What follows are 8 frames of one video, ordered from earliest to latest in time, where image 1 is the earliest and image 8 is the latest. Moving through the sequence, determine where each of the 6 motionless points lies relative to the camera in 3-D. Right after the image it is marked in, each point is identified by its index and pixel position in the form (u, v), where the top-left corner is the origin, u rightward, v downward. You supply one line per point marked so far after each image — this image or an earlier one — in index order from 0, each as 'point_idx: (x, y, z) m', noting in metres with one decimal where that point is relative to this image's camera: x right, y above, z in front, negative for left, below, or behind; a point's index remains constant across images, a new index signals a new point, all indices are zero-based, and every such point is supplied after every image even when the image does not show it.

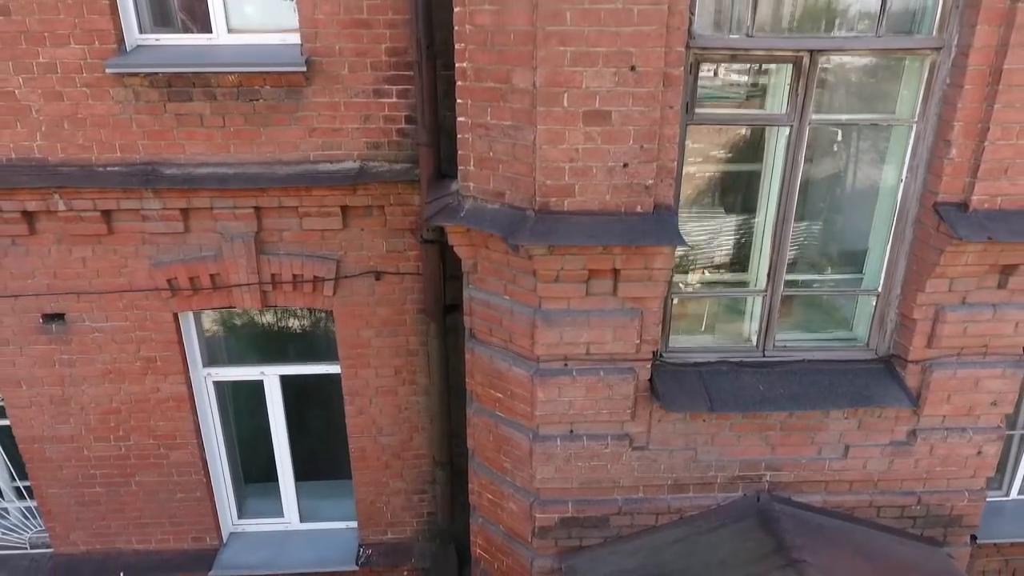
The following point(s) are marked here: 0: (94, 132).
0: (-2.3, +0.8, +3.5) m
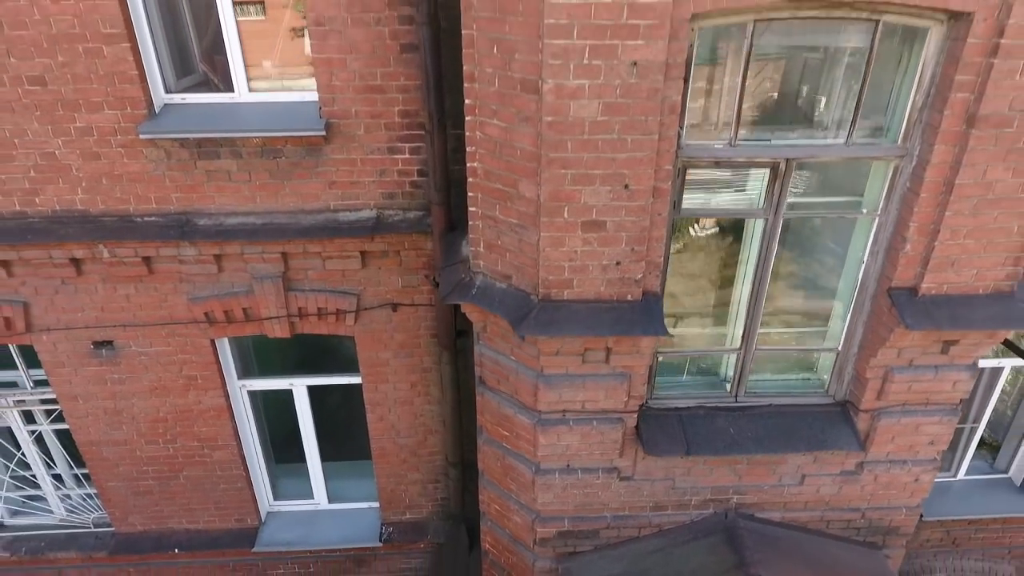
0: (-2.3, +0.6, +3.8) m
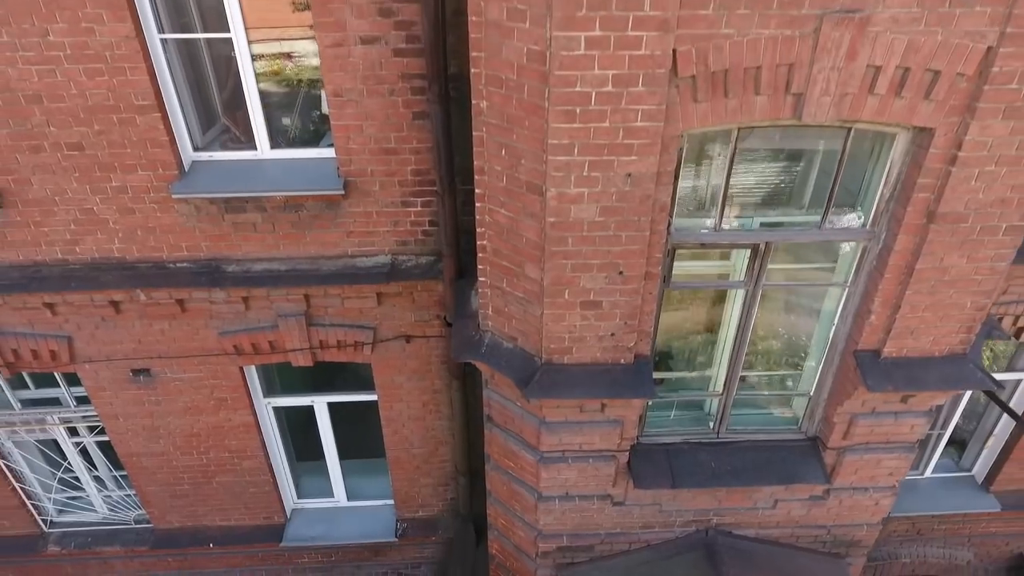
0: (-2.2, +0.3, +4.1) m
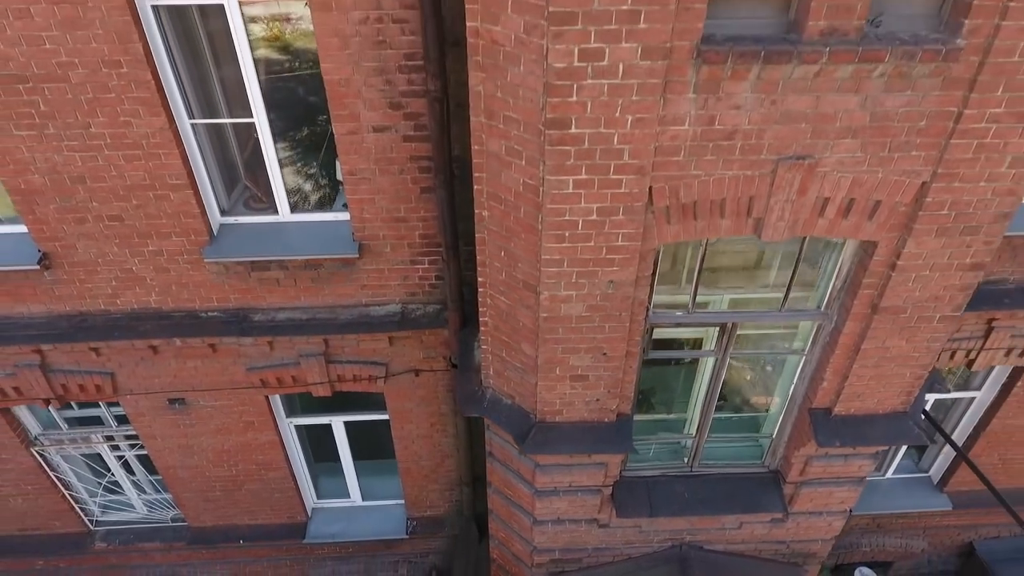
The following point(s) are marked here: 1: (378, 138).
0: (-2.2, 0.0, +4.5) m
1: (-0.8, +0.9, +3.9) m
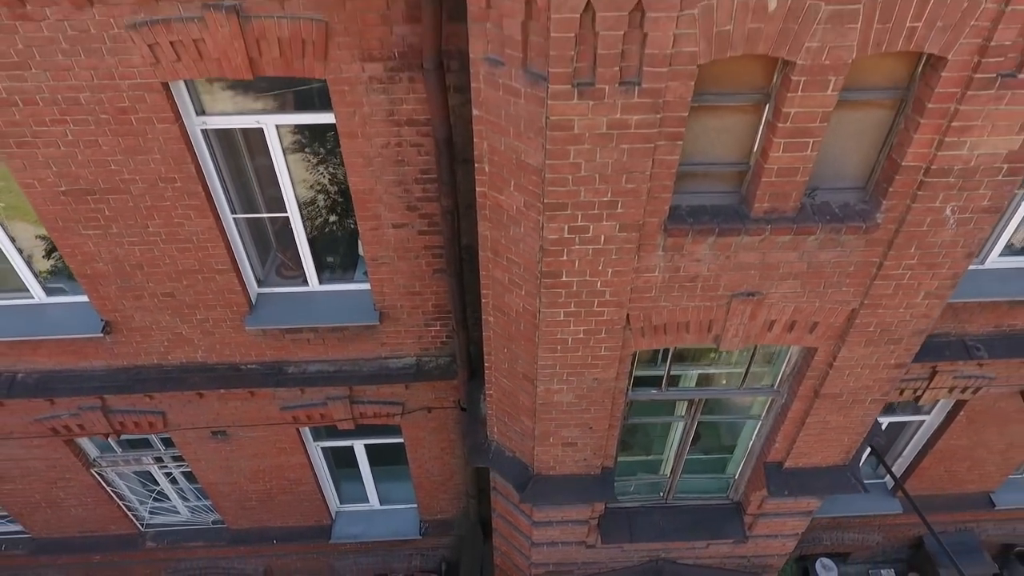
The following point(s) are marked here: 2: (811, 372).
0: (-2.2, -0.5, +5.1) m
1: (-0.8, +0.4, +4.5) m
2: (+1.8, -0.5, +3.9) m
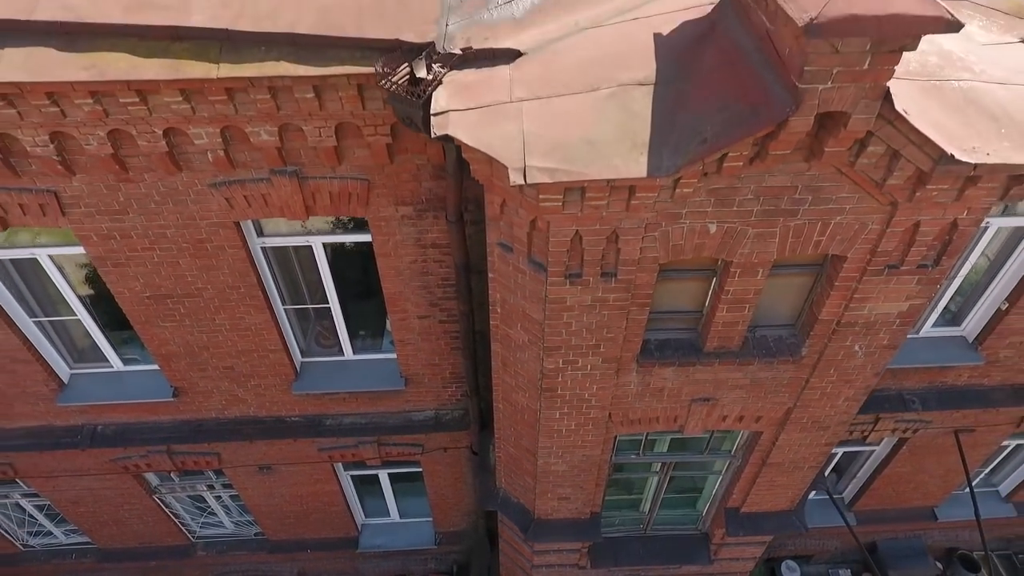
0: (-2.2, -1.1, +6.1) m
1: (-0.8, -0.3, +5.4) m
2: (+1.9, -1.2, +4.9) m
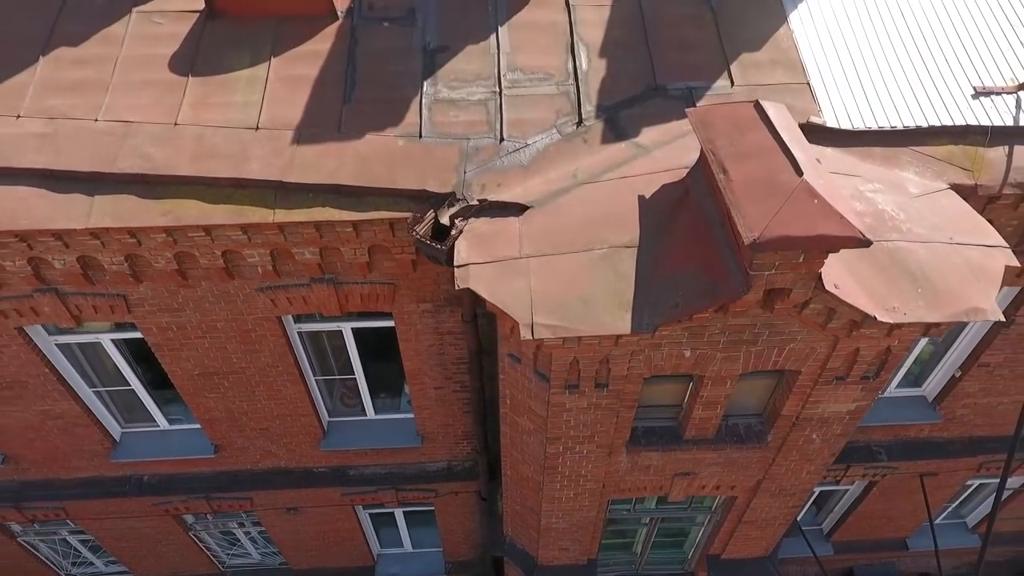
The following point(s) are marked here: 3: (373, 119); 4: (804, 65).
0: (-2.1, -1.8, +6.8) m
1: (-0.7, -1.0, +6.0) m
2: (+1.9, -1.9, +5.5) m
3: (-1.0, +1.2, +4.5) m
4: (+2.2, +1.7, +4.7) m
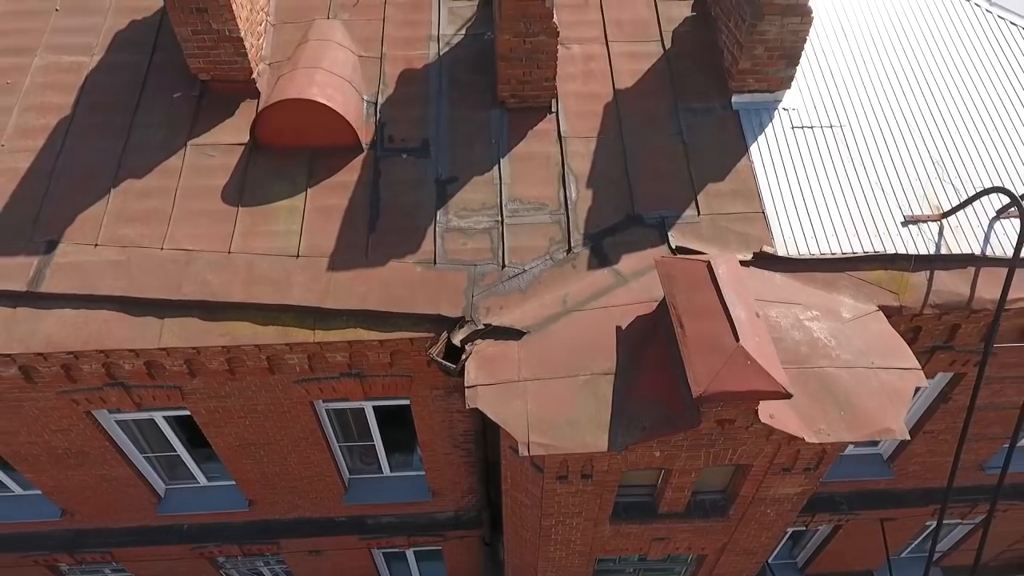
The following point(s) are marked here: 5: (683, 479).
0: (-2.1, -2.7, +7.6) m
1: (-0.7, -1.8, +6.9) m
2: (+1.9, -2.8, +6.4) m
3: (-1.0, +0.3, +5.3) m
4: (+2.2, +0.8, +5.6) m
5: (+1.4, -1.5, +5.1) m
